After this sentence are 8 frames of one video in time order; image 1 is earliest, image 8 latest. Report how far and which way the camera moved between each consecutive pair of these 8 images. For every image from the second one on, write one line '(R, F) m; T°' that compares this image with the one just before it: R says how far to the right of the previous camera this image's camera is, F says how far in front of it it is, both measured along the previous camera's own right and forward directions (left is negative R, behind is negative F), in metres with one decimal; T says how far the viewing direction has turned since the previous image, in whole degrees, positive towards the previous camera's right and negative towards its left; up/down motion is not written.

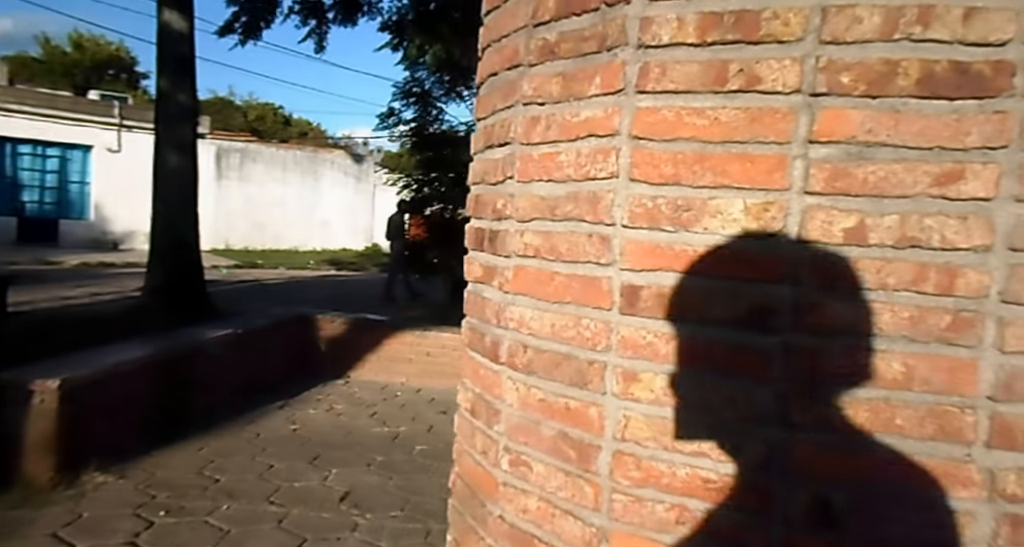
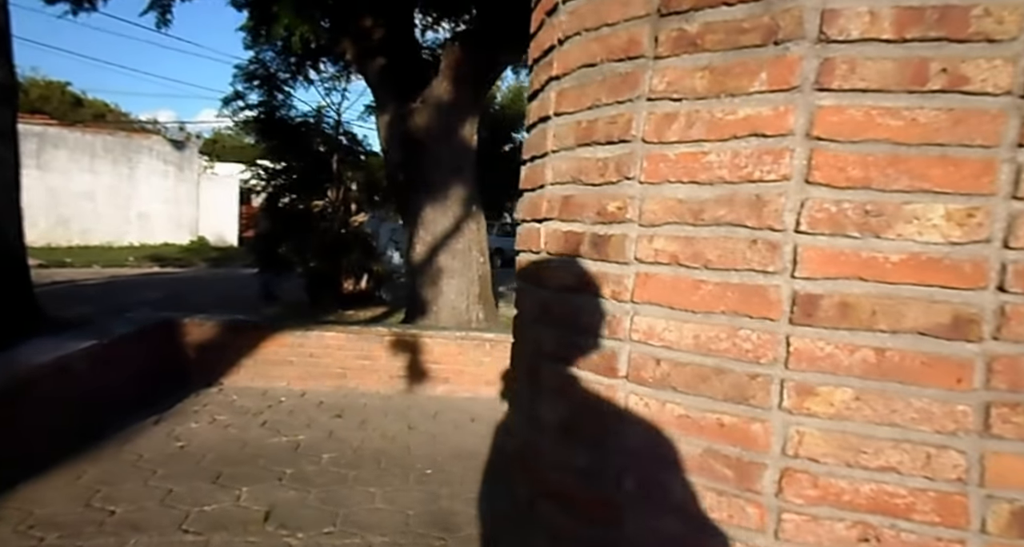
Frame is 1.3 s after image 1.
(-0.5, +0.2) m; +10°
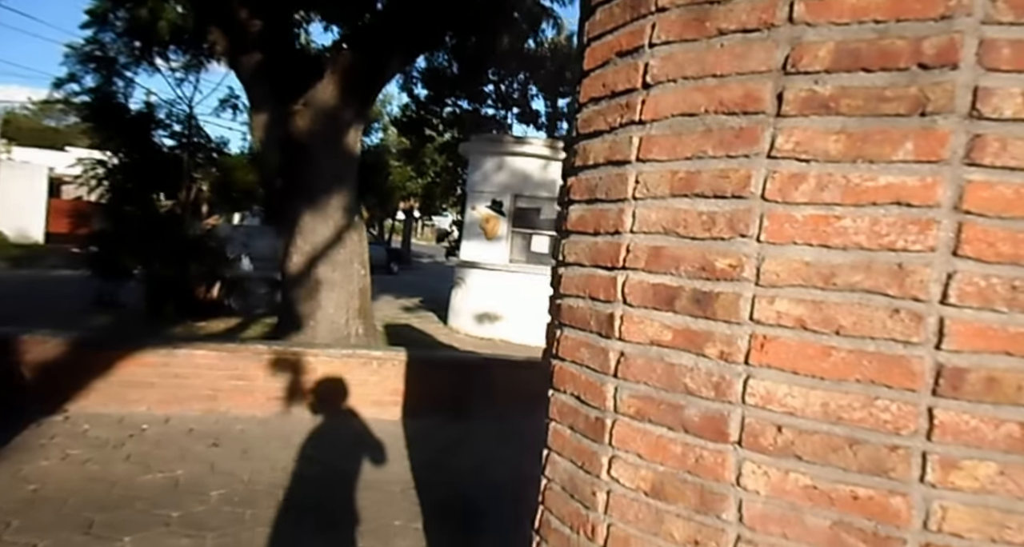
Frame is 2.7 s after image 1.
(-0.5, +0.2) m; +11°
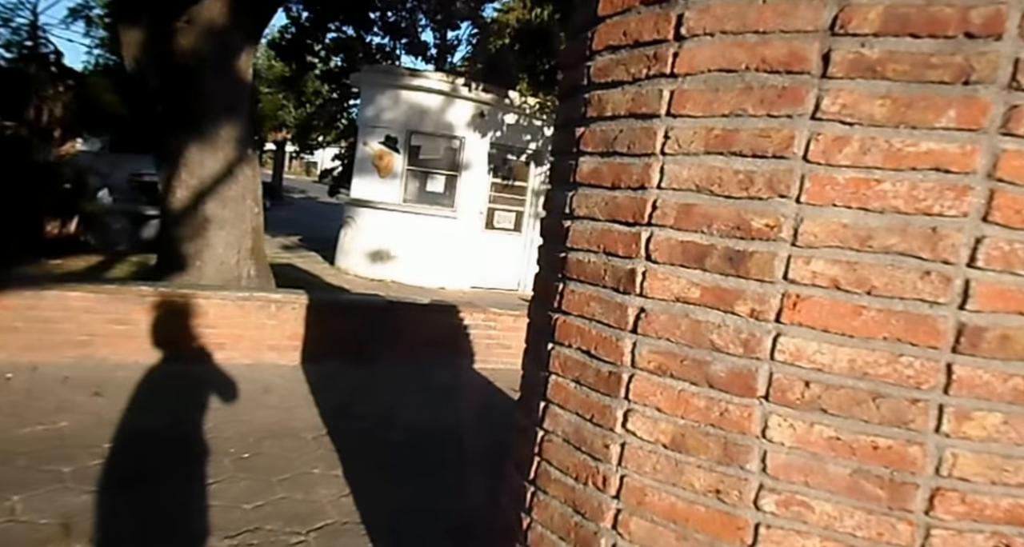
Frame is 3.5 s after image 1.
(-0.3, +0.1) m; +9°
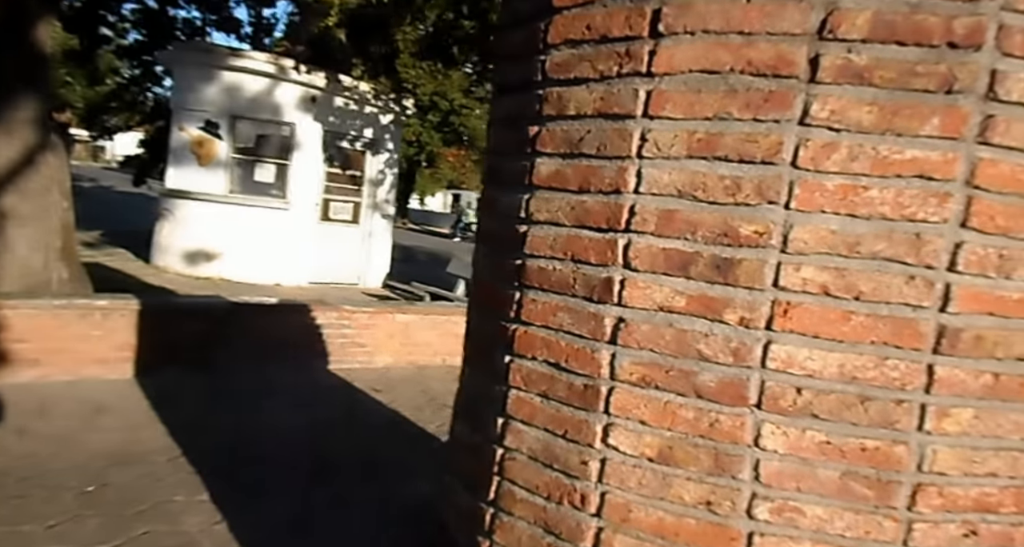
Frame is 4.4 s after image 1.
(-0.3, +0.2) m; +13°
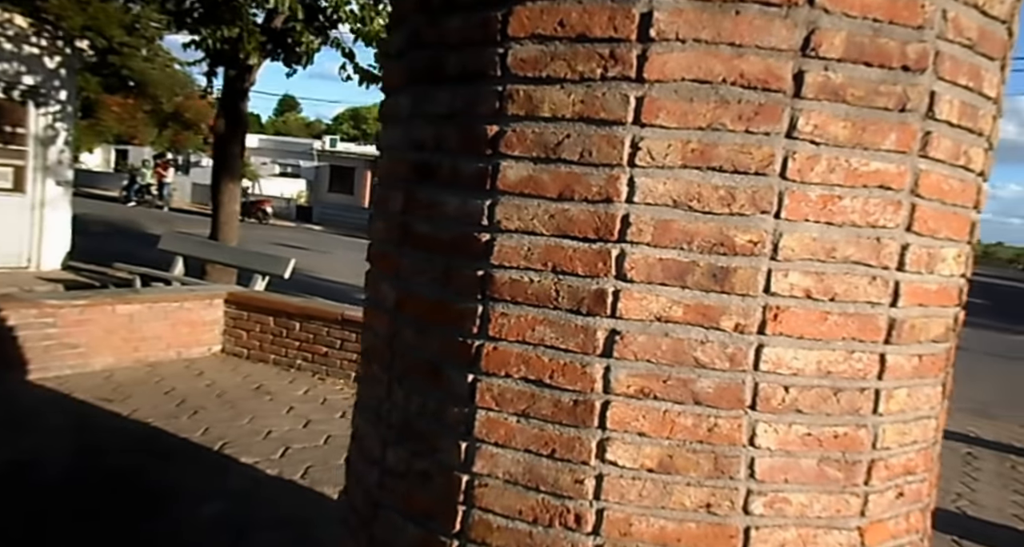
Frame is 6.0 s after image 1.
(-0.4, +0.2) m; +19°
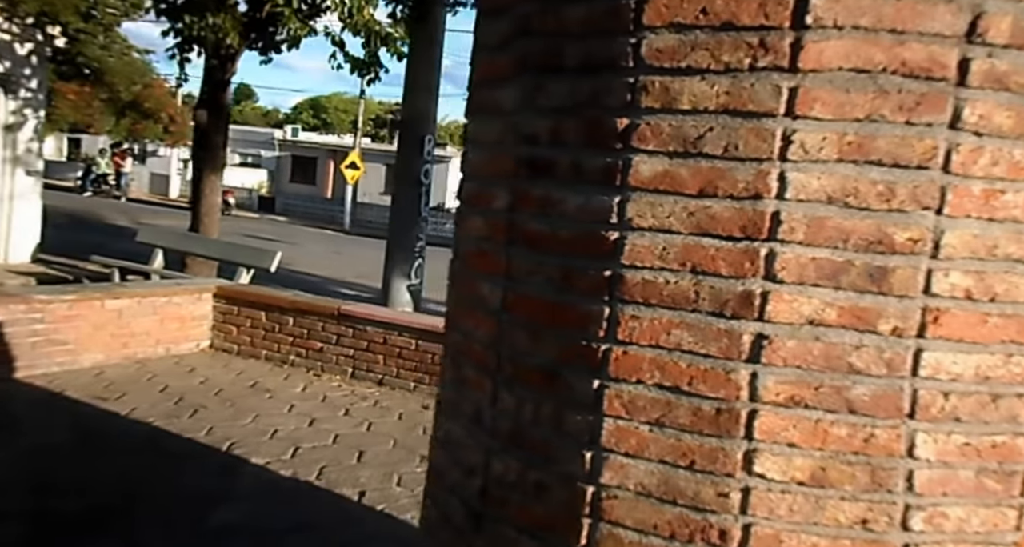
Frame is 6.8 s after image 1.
(-0.3, +0.1) m; 0°
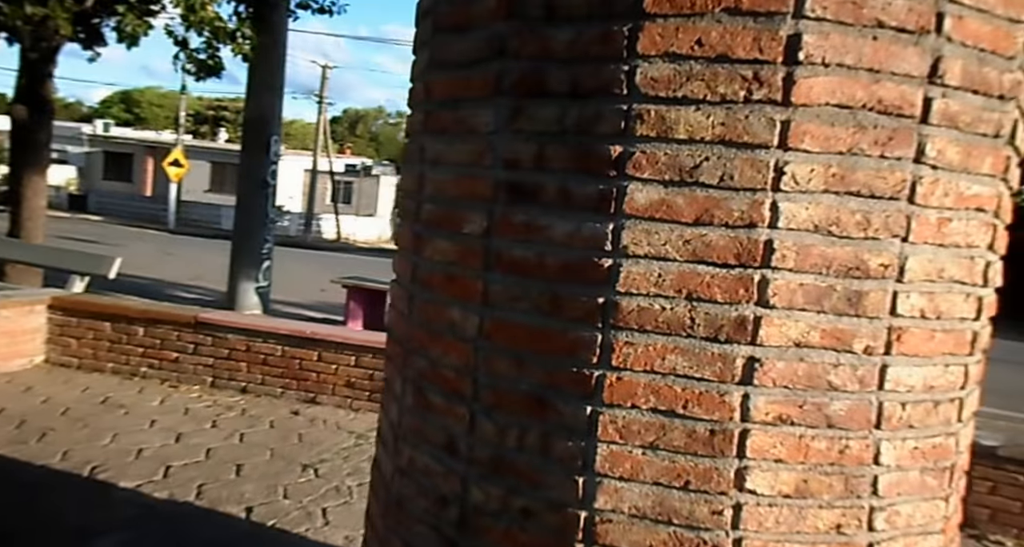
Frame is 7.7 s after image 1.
(-0.3, +0.1) m; +13°
